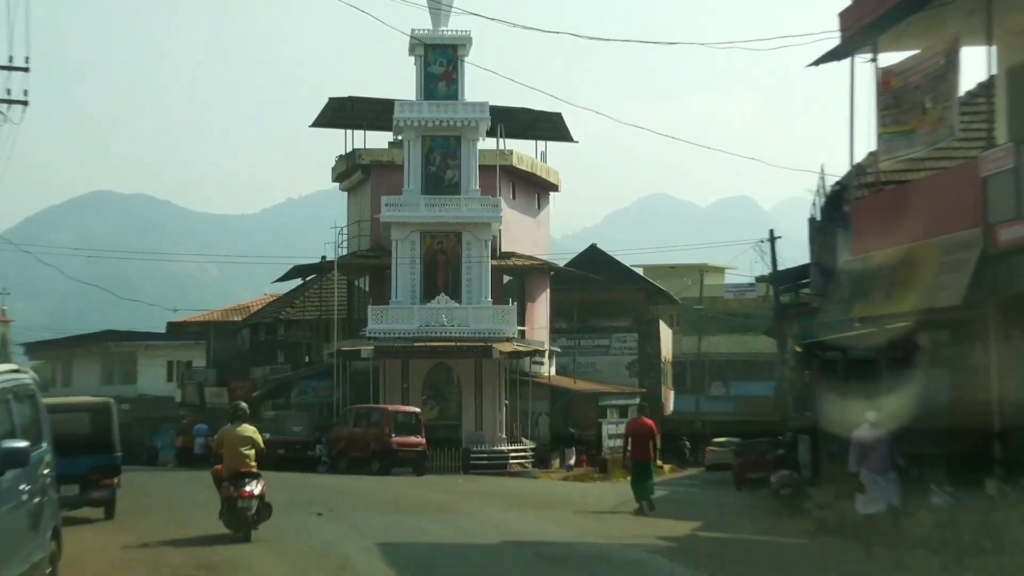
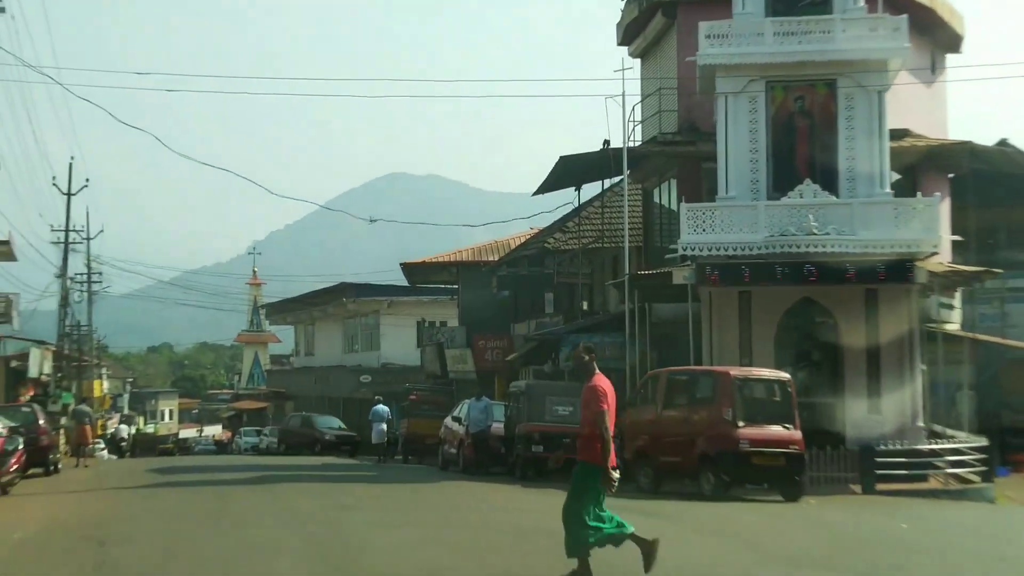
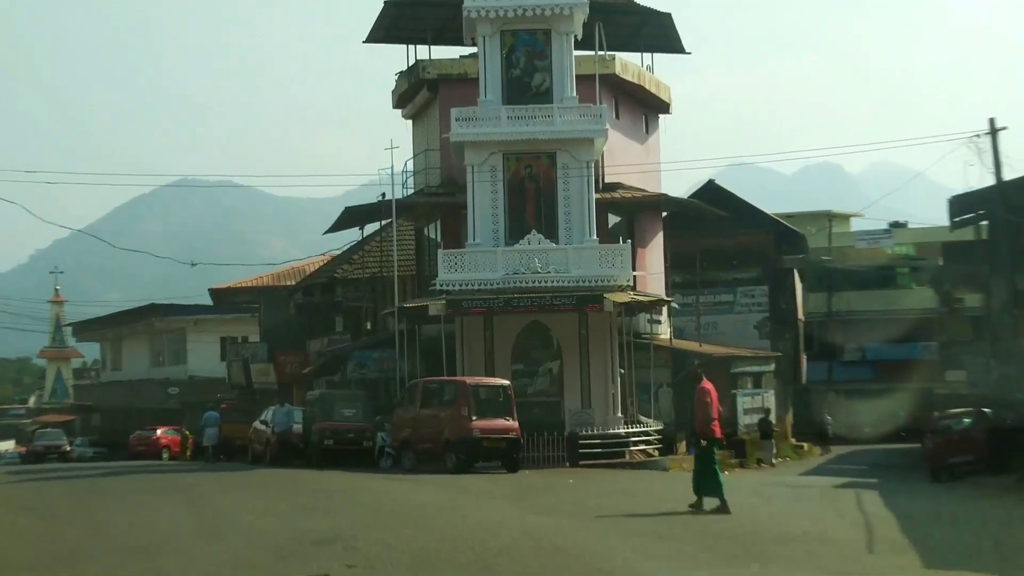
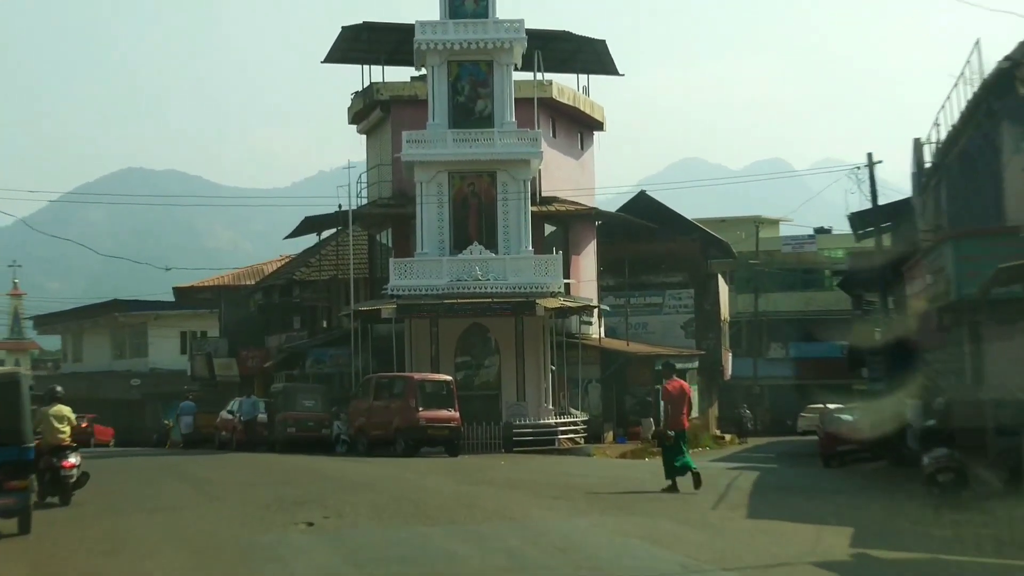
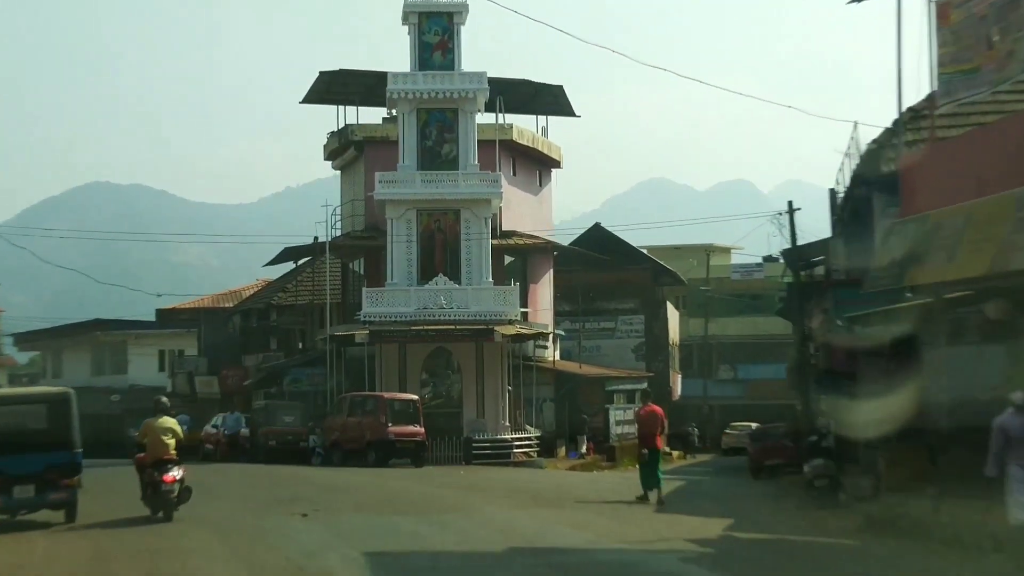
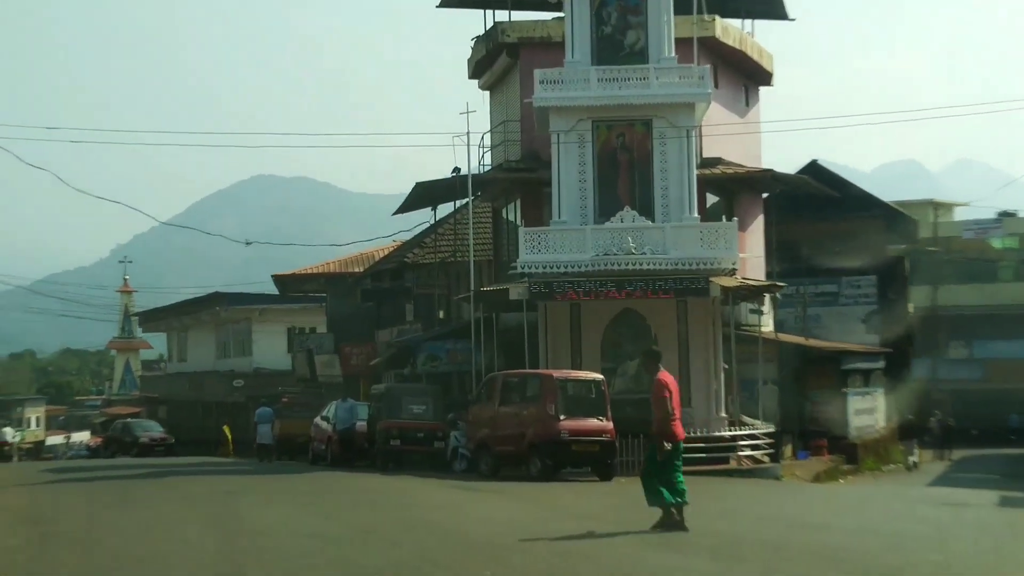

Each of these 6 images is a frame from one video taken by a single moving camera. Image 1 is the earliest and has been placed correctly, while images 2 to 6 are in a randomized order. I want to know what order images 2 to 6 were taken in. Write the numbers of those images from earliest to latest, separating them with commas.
5, 4, 3, 6, 2
